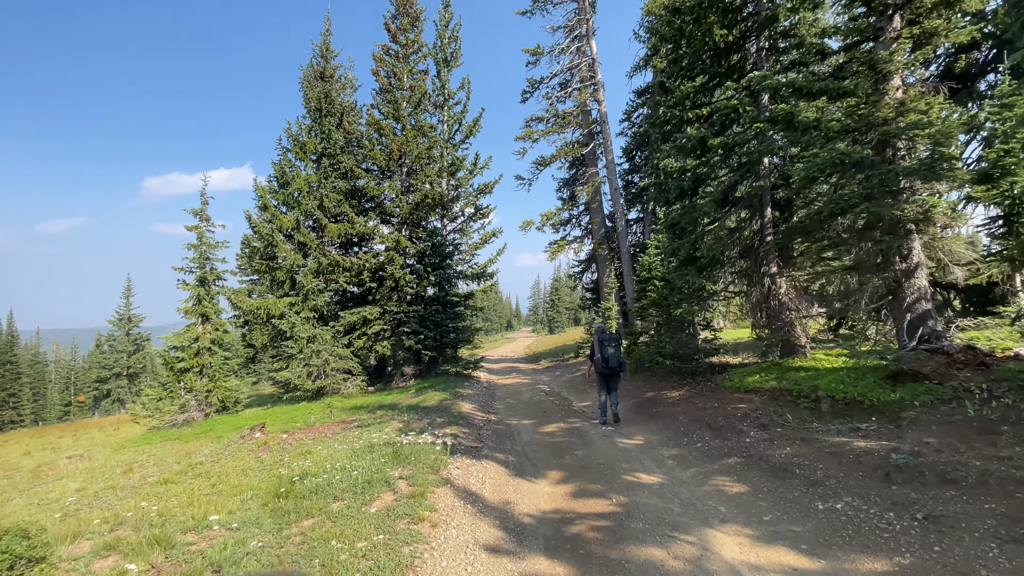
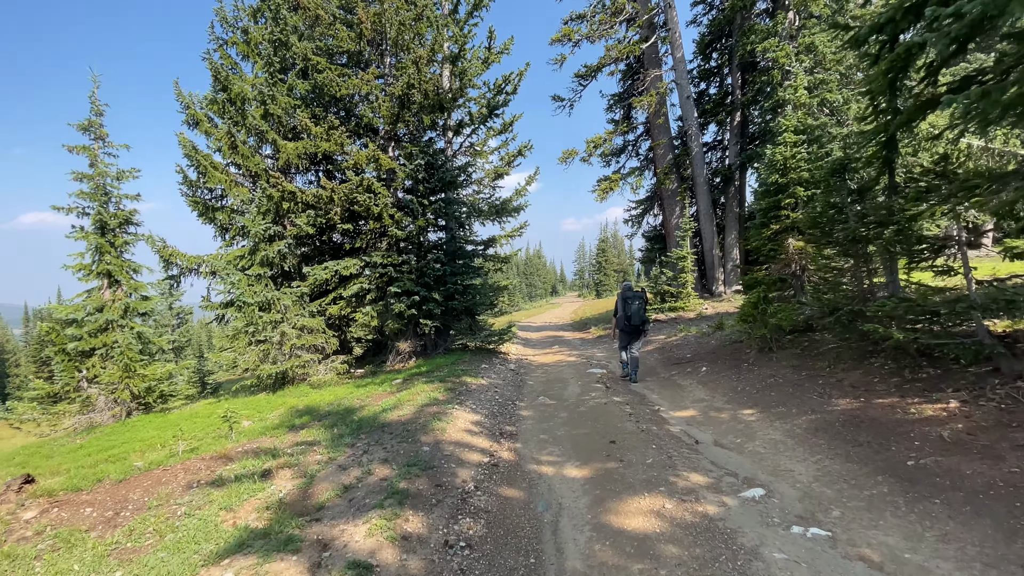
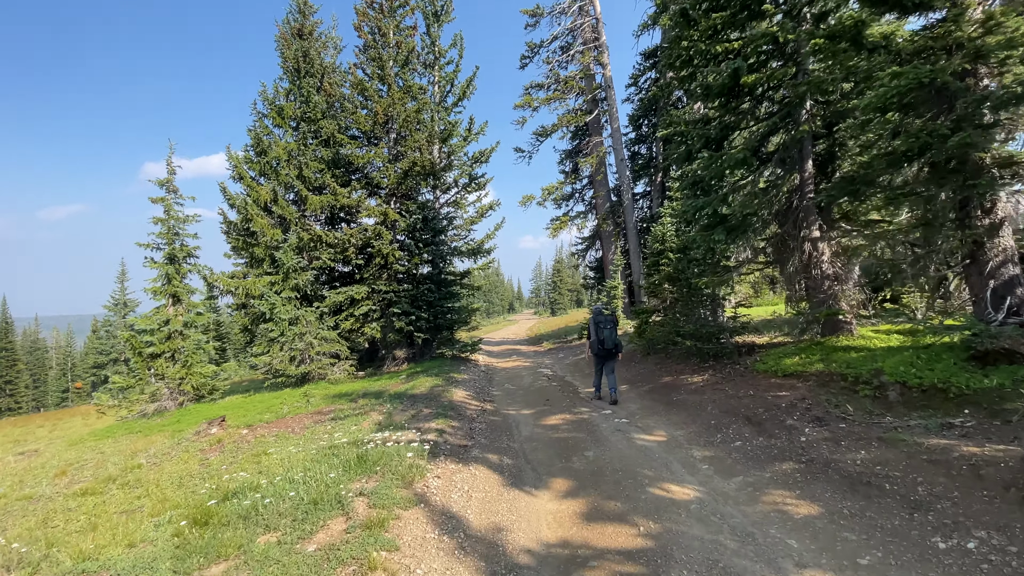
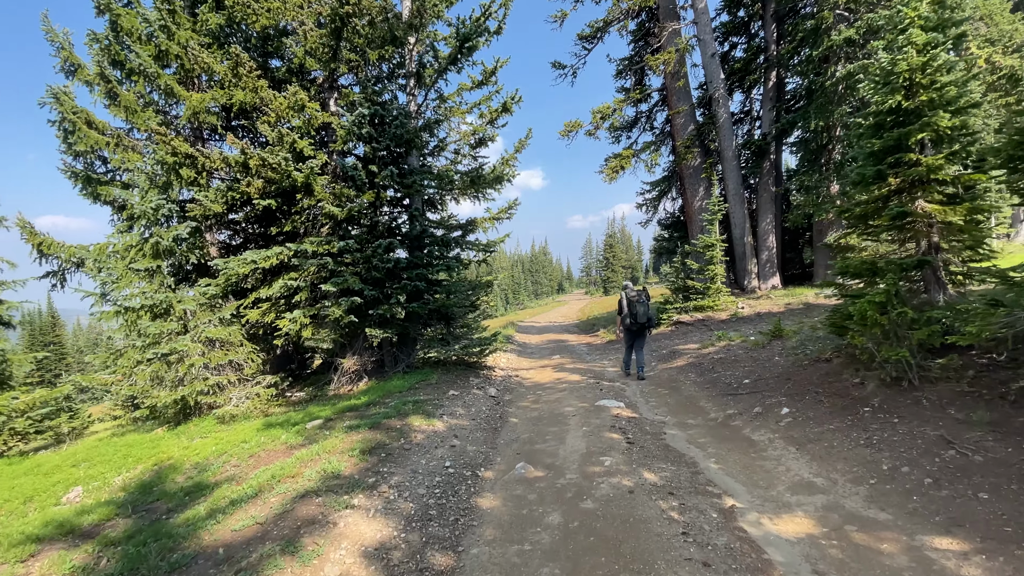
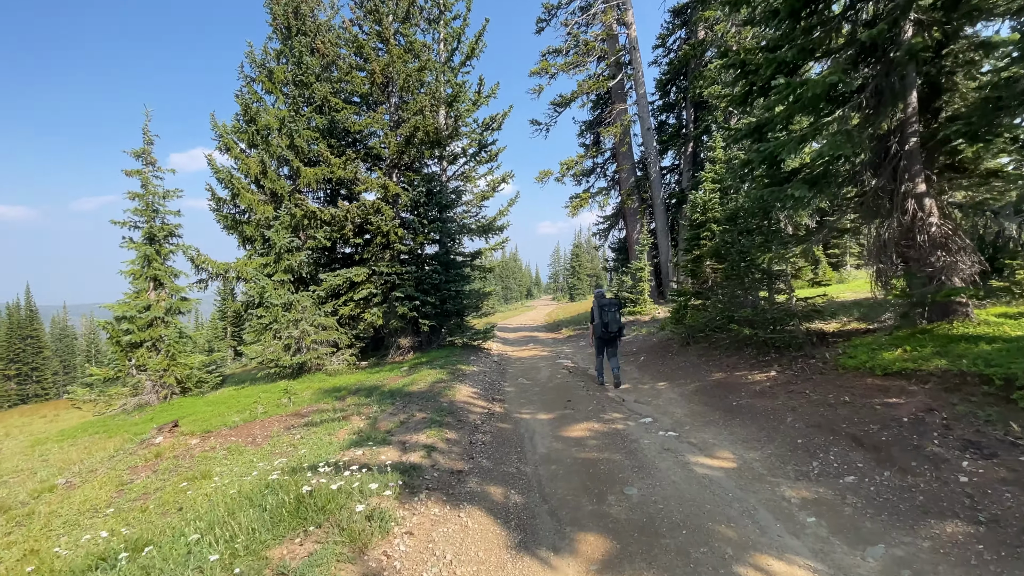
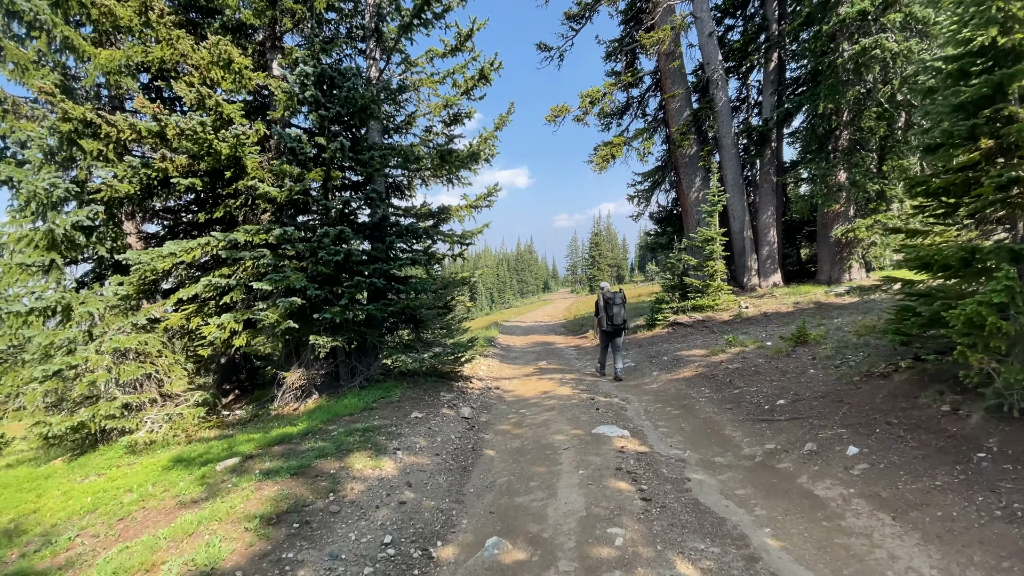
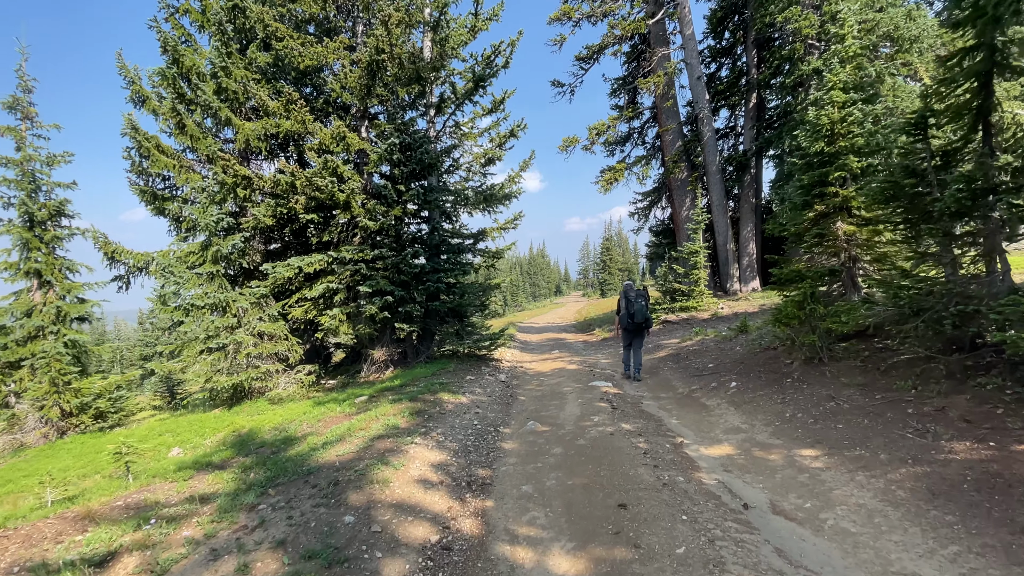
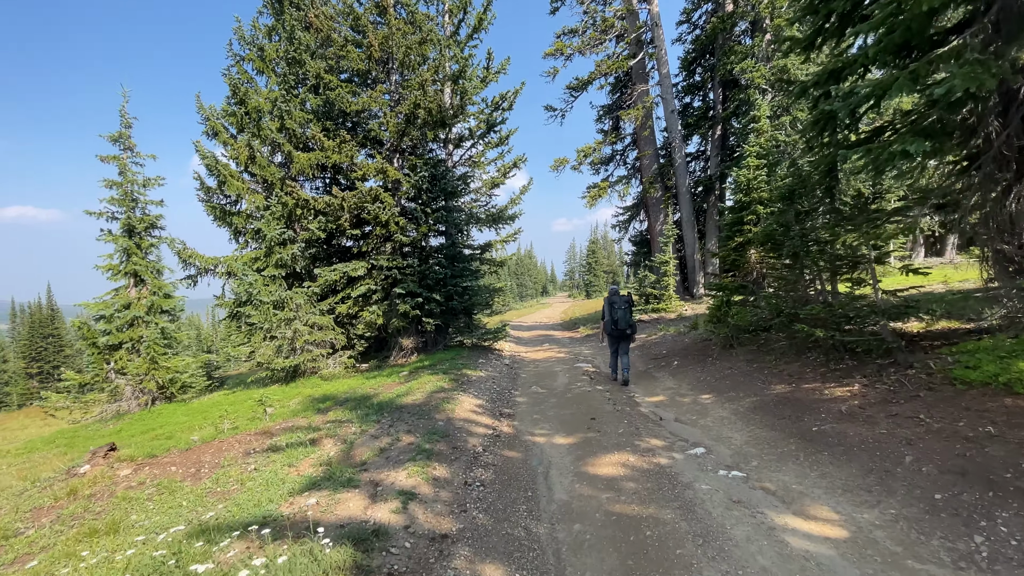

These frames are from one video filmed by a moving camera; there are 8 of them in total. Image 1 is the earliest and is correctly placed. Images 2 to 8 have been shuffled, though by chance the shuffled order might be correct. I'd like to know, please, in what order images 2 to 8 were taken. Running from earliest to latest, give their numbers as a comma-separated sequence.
3, 5, 8, 2, 7, 4, 6
